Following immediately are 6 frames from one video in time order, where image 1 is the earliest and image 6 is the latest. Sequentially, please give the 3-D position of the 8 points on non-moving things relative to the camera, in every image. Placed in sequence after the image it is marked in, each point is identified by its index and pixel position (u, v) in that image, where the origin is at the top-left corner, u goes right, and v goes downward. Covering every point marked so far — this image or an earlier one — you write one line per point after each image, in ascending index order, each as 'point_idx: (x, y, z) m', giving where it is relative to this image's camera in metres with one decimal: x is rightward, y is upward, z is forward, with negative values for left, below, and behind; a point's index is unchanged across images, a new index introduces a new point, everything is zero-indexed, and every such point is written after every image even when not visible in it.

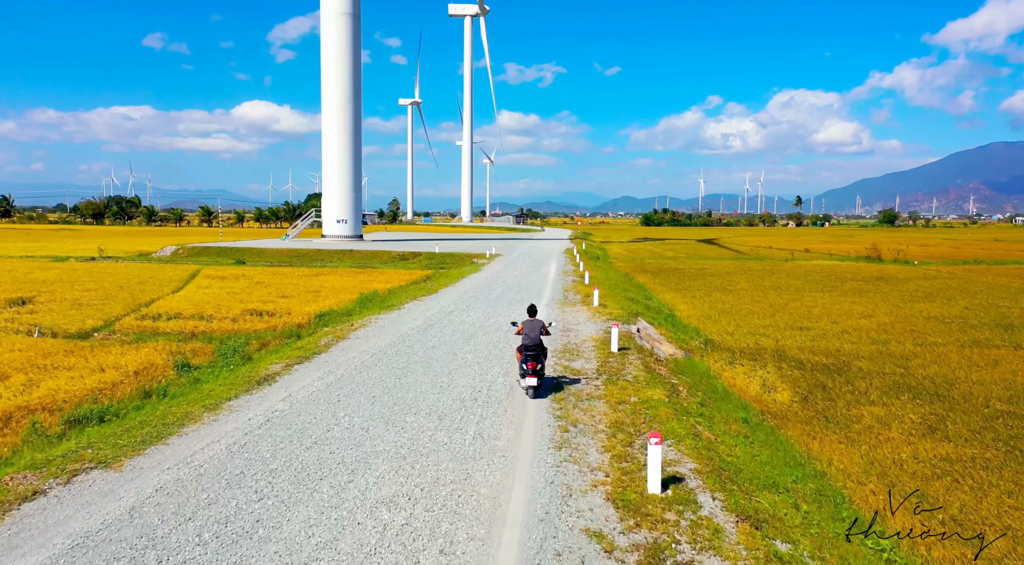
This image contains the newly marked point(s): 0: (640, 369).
0: (+2.3, -1.6, +14.2) m
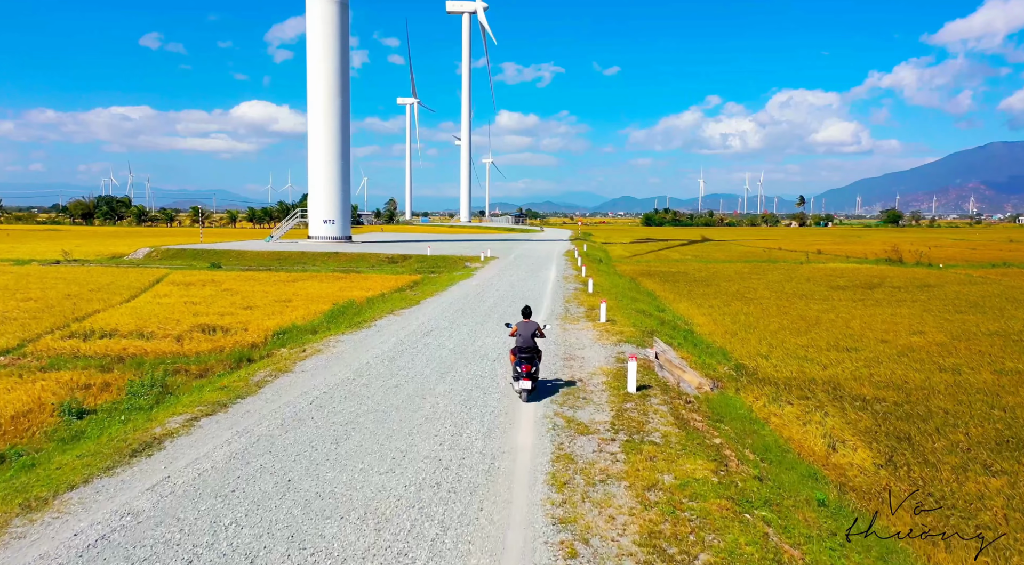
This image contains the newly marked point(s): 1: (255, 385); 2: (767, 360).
0: (+2.1, -1.9, +10.7) m
1: (-4.0, -1.6, +12.2) m
2: (+5.7, -1.8, +17.6) m
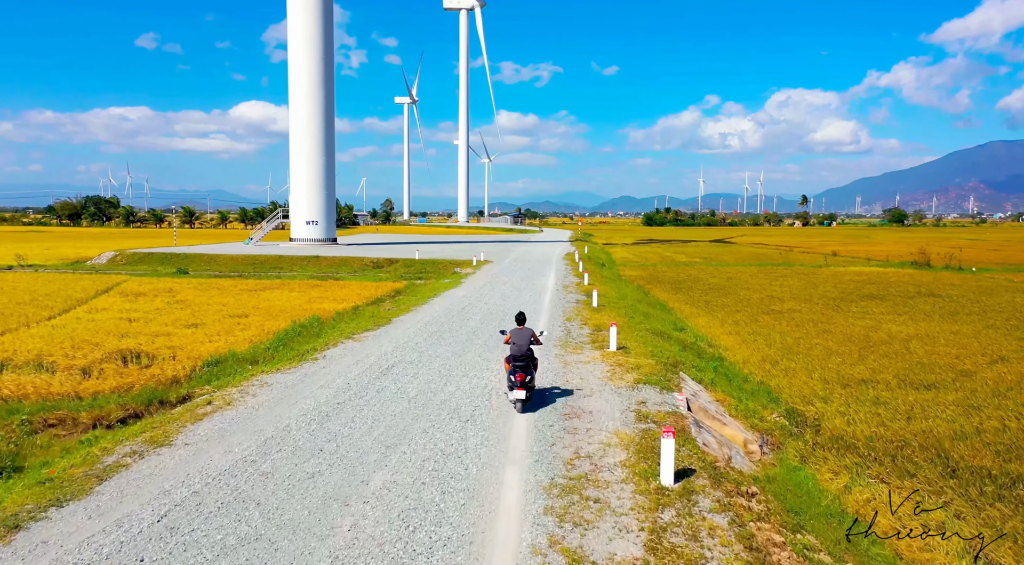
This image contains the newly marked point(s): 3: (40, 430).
0: (+1.9, -2.2, +6.6) m
1: (-4.3, -2.0, +8.1) m
2: (+5.5, -2.1, +13.5) m
3: (-7.4, -2.3, +12.3) m
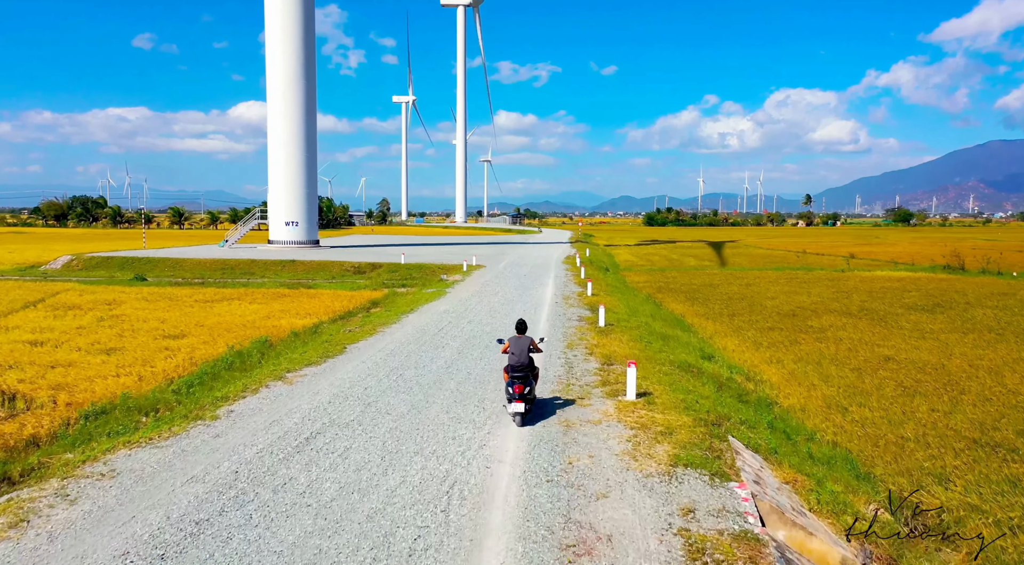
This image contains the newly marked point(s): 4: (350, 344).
0: (+1.6, -2.6, +2.3) m
1: (-4.5, -2.4, +3.9) m
2: (+5.2, -2.5, +9.3) m
3: (-7.7, -2.7, +8.0) m
4: (-3.6, -1.4, +17.4) m
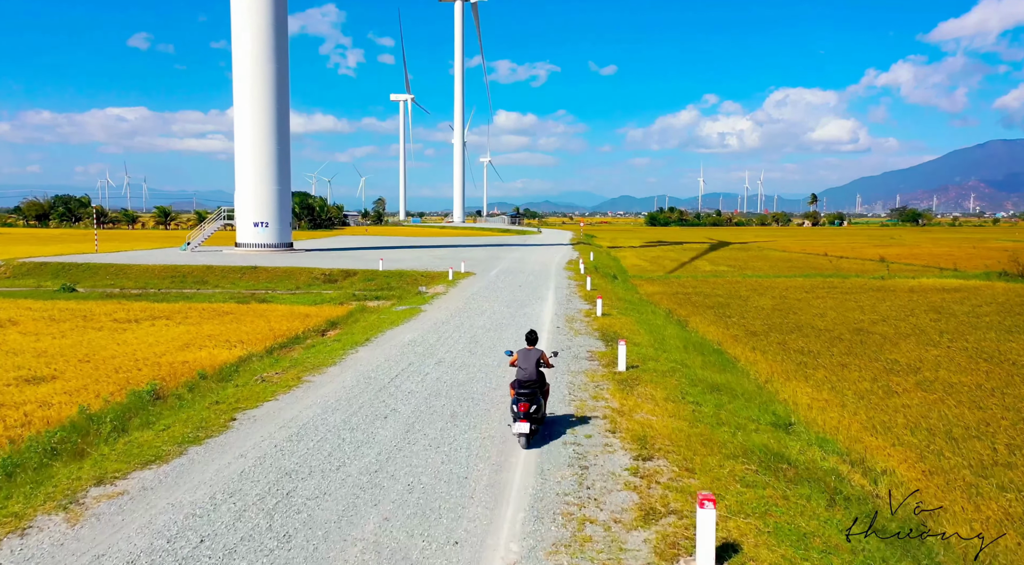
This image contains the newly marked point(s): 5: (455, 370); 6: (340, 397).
0: (+1.3, -3.1, -3.5) m
1: (-4.8, -2.8, -1.9) m
2: (+4.9, -3.0, +3.5) m
3: (-7.9, -3.2, +2.3) m
4: (-3.9, -1.8, +11.7) m
5: (-1.1, -1.6, +14.7) m
6: (-2.7, -1.7, +12.7) m
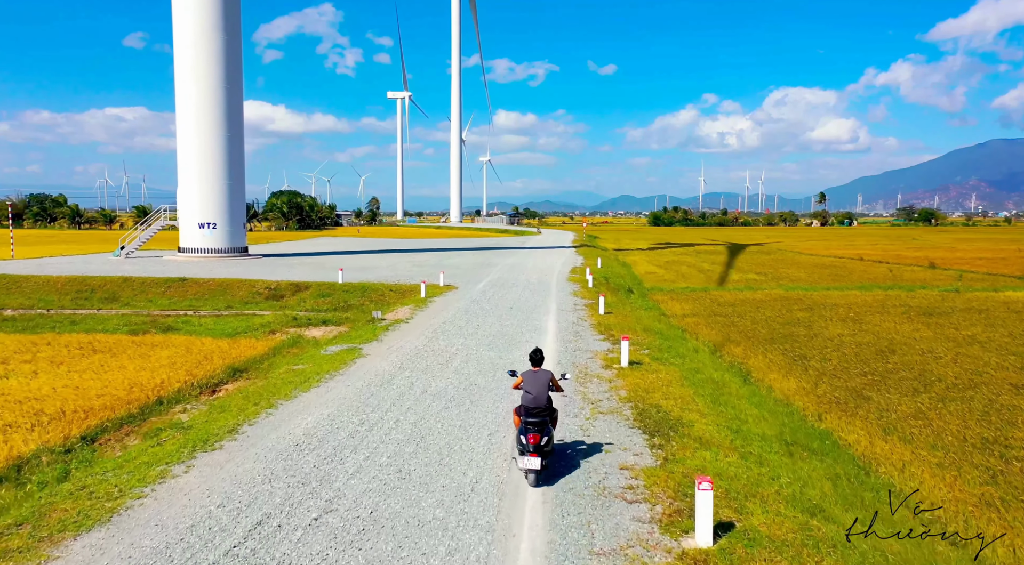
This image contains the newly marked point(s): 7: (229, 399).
0: (+1.0, -3.7, -11.2) m
1: (-5.2, -3.5, -9.6) m
2: (+4.6, -3.6, -4.2) m
3: (-8.3, -3.8, -5.4) m
4: (-4.2, -2.5, +4.0) m
5: (-1.4, -2.2, +7.0) m
6: (-3.0, -2.4, +5.0) m
7: (-4.9, -2.0, +13.3) m
